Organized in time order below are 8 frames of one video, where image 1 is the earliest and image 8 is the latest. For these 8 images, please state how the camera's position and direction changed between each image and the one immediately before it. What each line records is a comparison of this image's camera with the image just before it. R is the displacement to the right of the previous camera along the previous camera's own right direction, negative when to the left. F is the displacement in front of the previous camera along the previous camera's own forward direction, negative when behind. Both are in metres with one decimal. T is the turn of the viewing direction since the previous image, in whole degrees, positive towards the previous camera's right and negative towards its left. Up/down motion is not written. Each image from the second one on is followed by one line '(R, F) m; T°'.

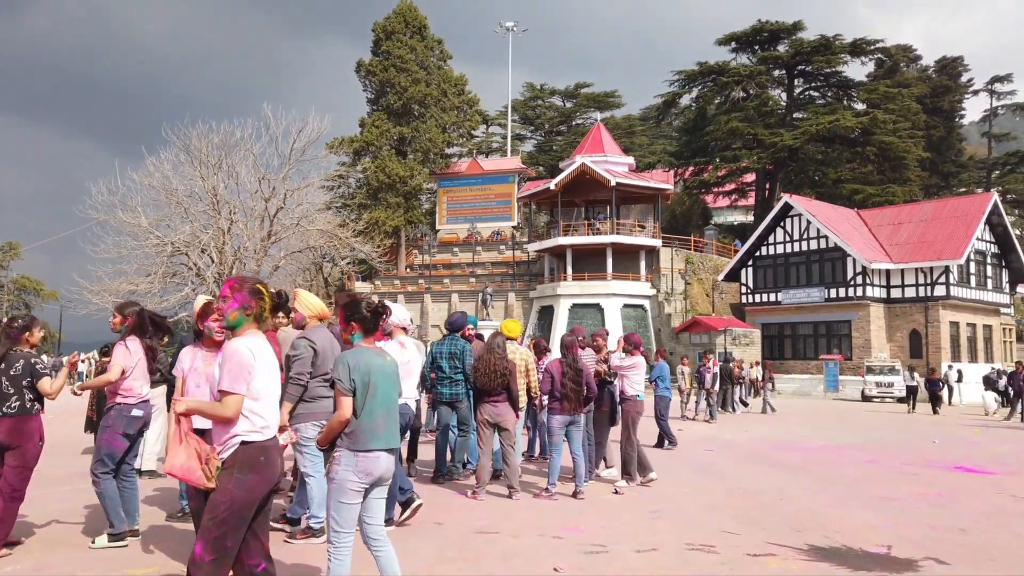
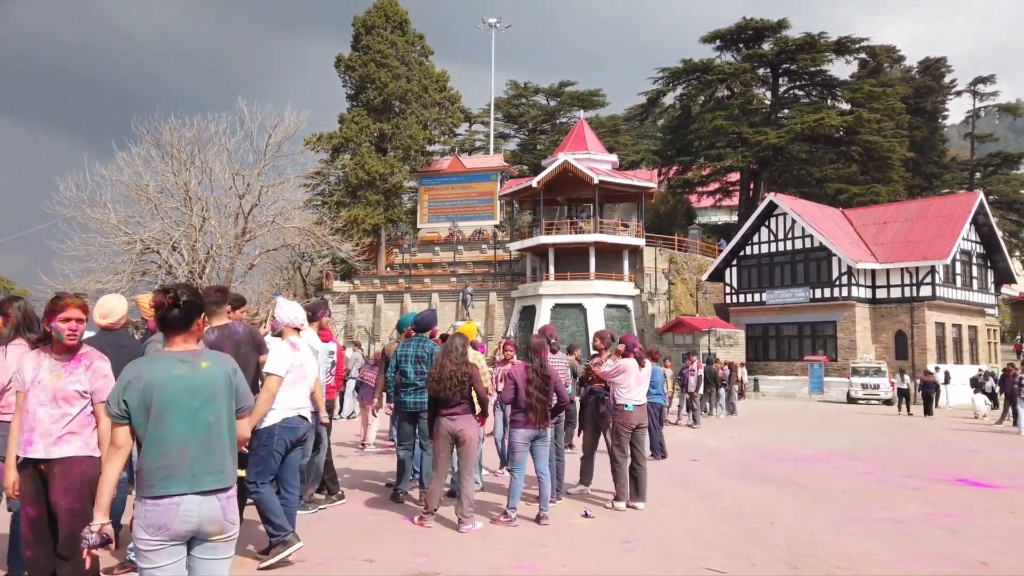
(+0.2, +0.7) m; +1°
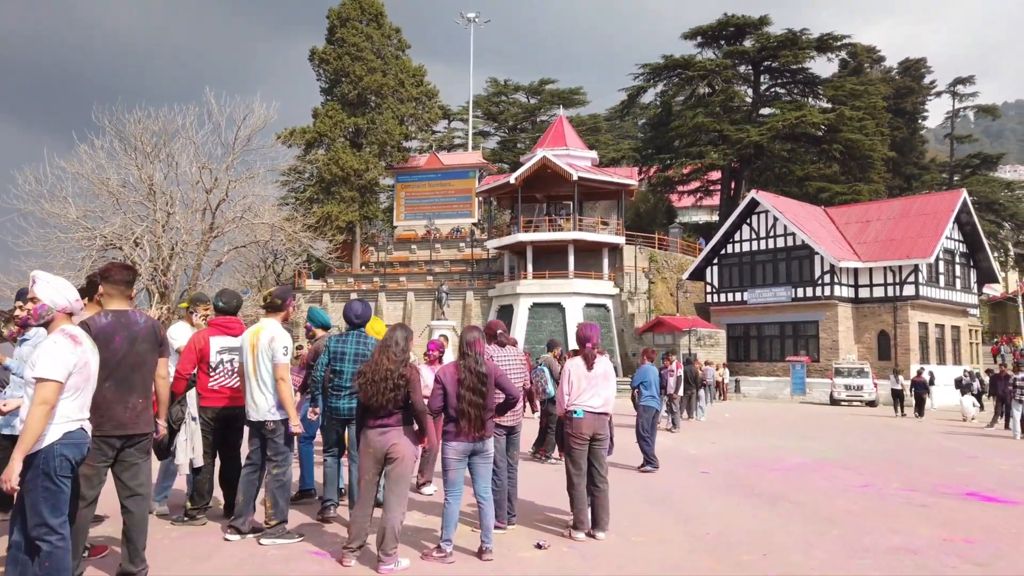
(+0.2, +0.8) m; +1°
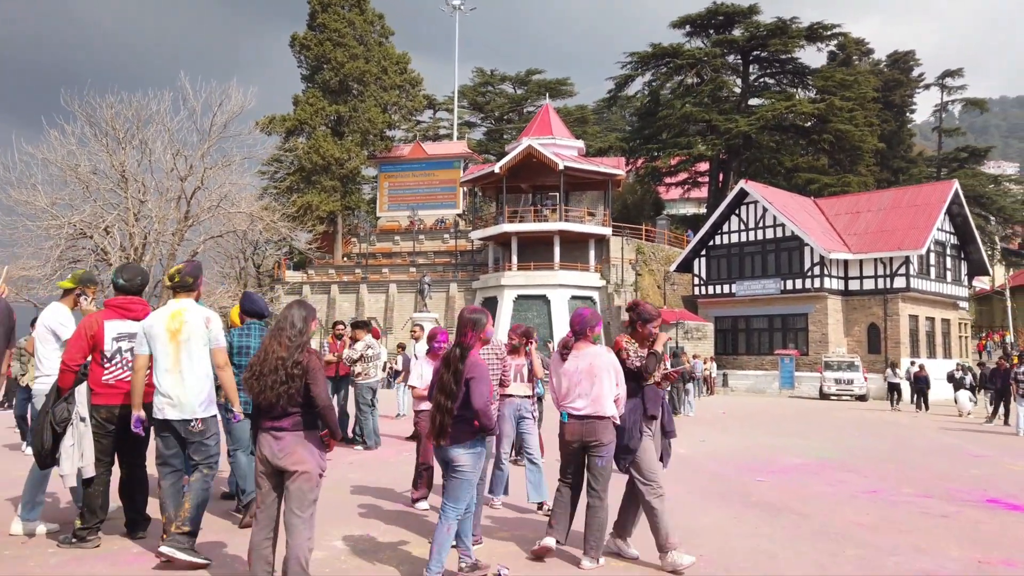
(+0.2, +0.7) m; +1°
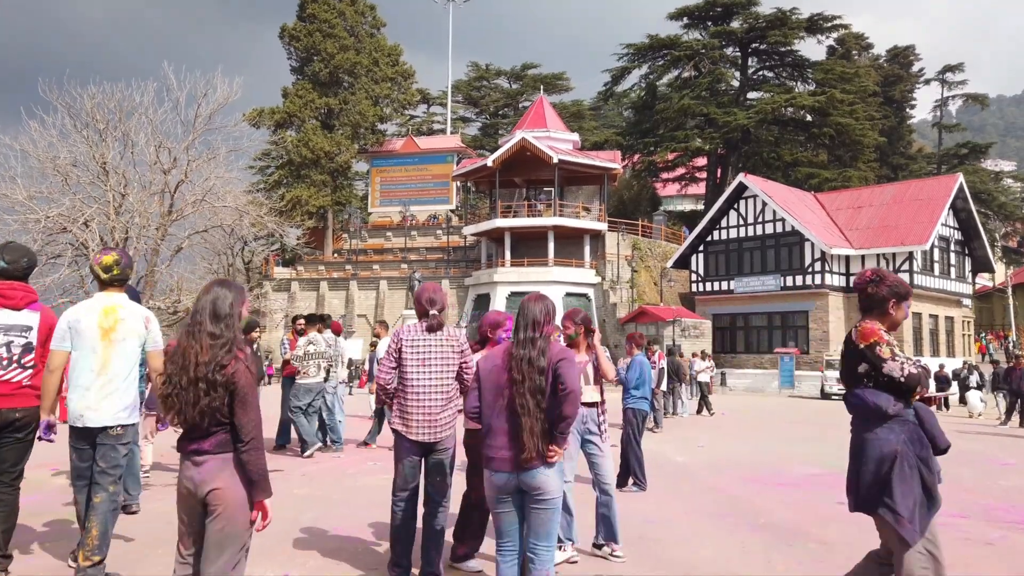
(+0.2, +0.8) m; 0°
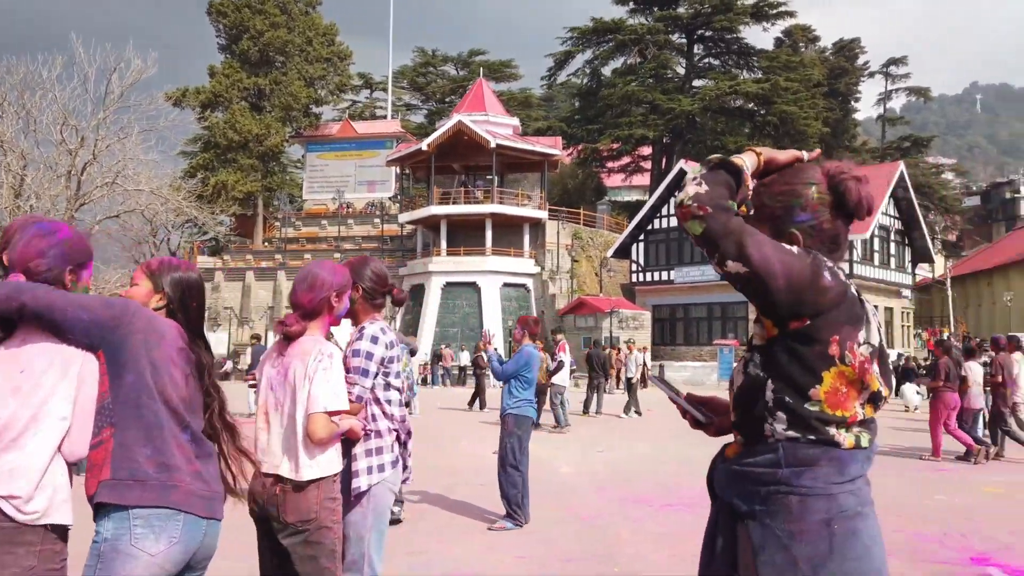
(+0.9, +1.3) m; +3°
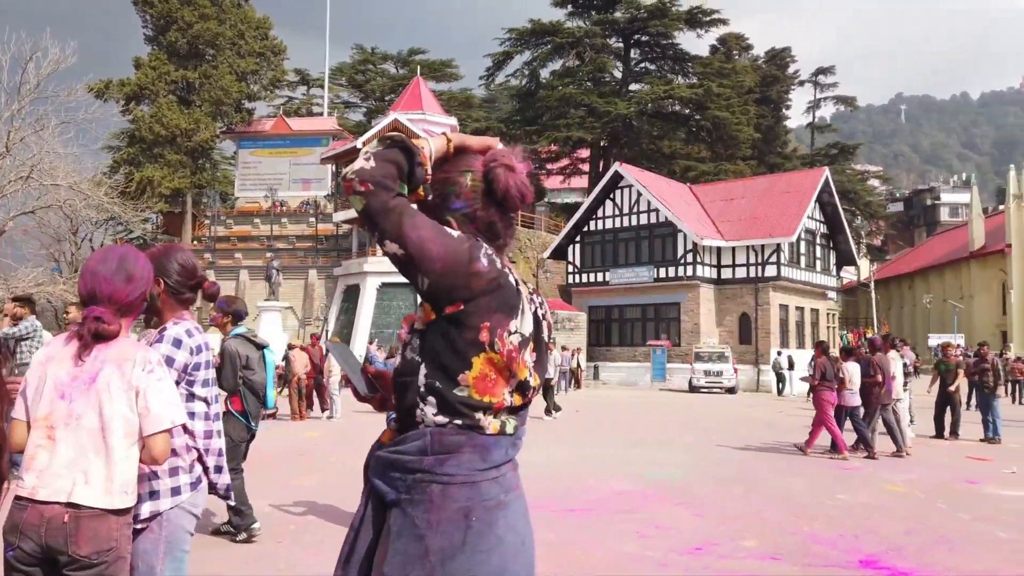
(+0.3, +0.1) m; +4°
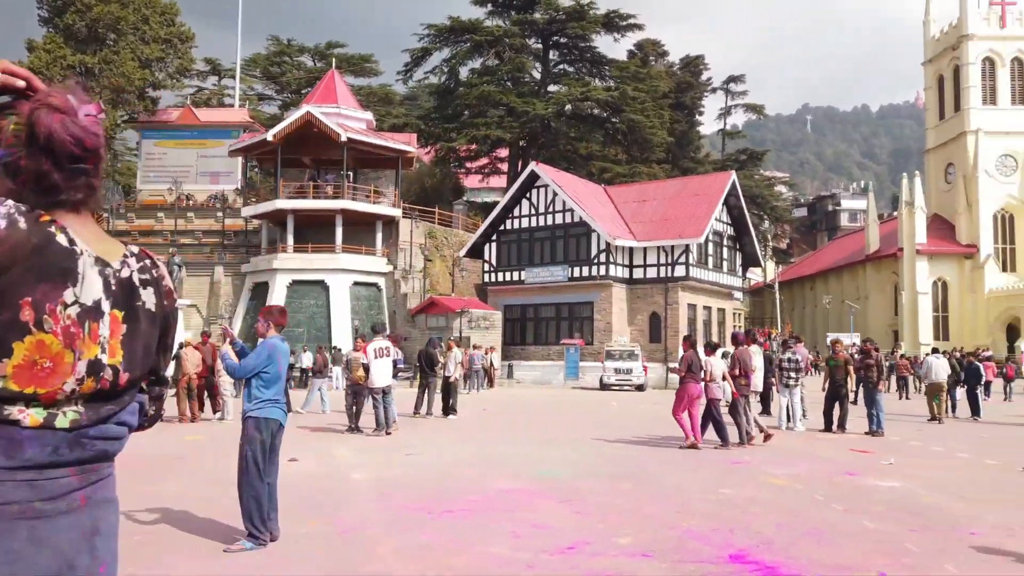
(+0.2, +0.1) m; +6°
